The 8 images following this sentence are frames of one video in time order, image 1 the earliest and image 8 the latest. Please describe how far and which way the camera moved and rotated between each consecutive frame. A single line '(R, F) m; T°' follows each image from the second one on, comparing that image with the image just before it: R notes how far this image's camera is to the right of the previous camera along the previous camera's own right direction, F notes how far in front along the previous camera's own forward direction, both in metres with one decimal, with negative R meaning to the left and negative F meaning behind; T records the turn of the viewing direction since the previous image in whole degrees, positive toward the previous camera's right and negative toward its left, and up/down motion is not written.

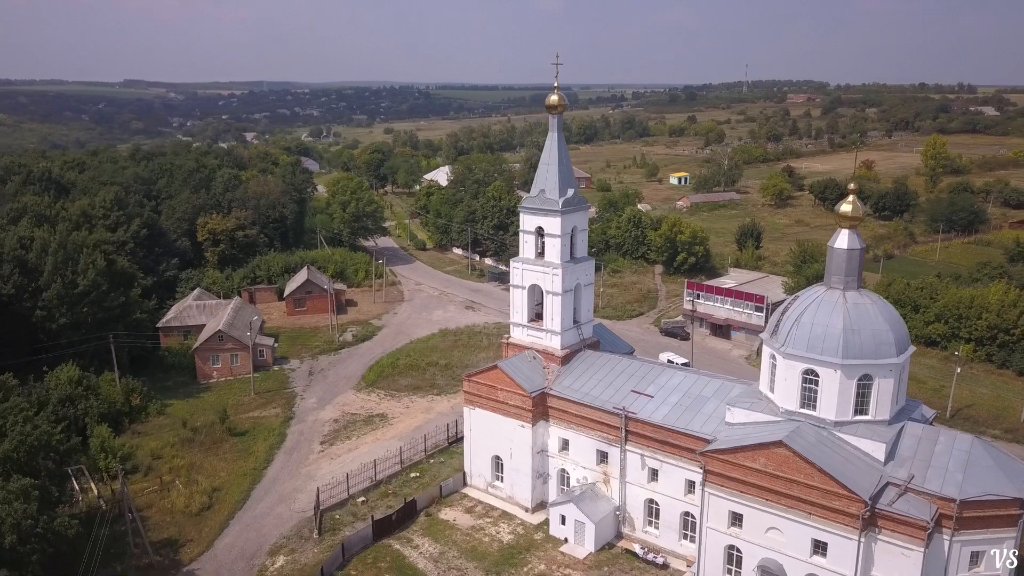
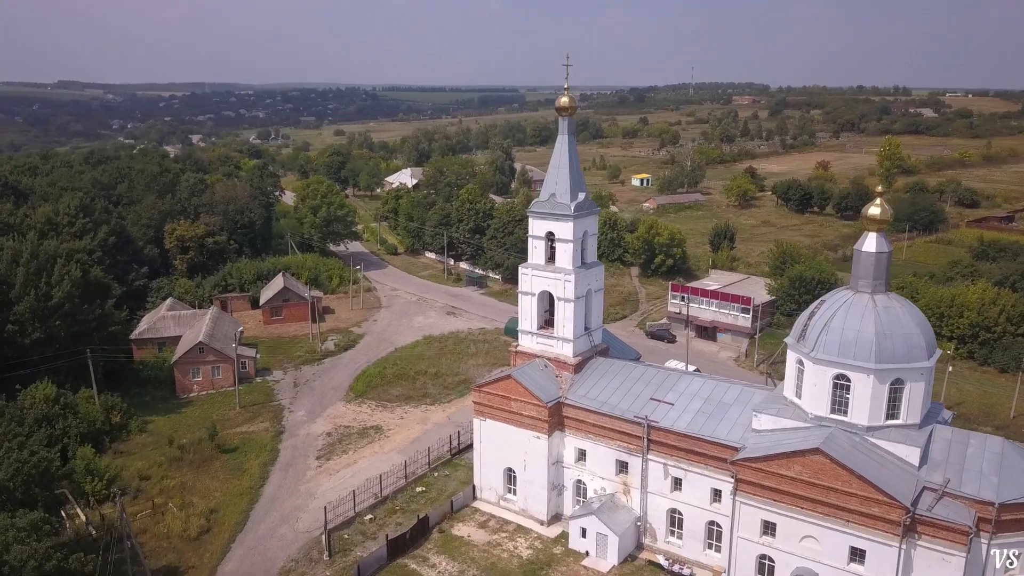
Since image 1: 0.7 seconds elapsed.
(-2.1, +0.9) m; +4°
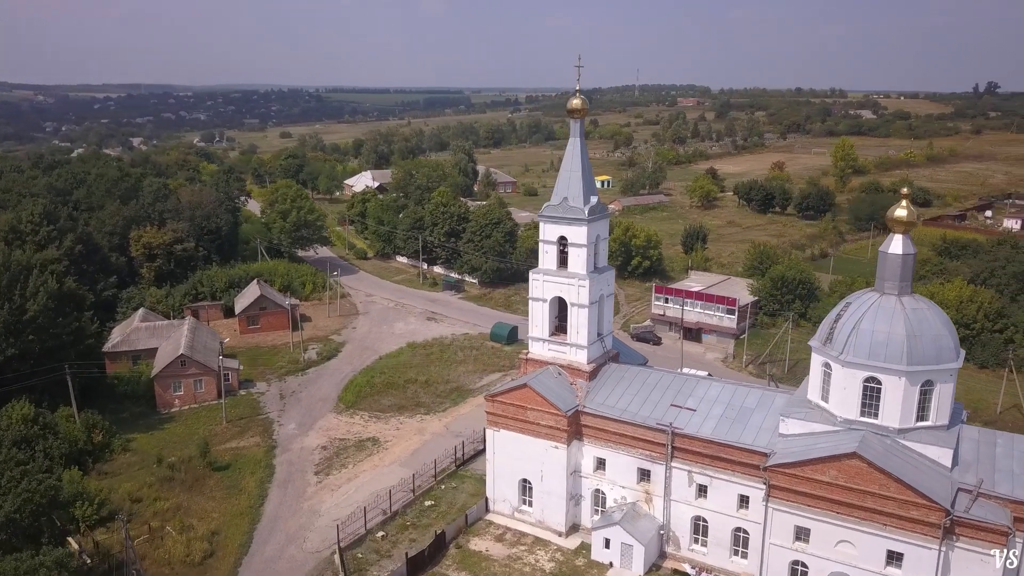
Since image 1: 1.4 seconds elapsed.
(-2.2, +0.8) m; +4°
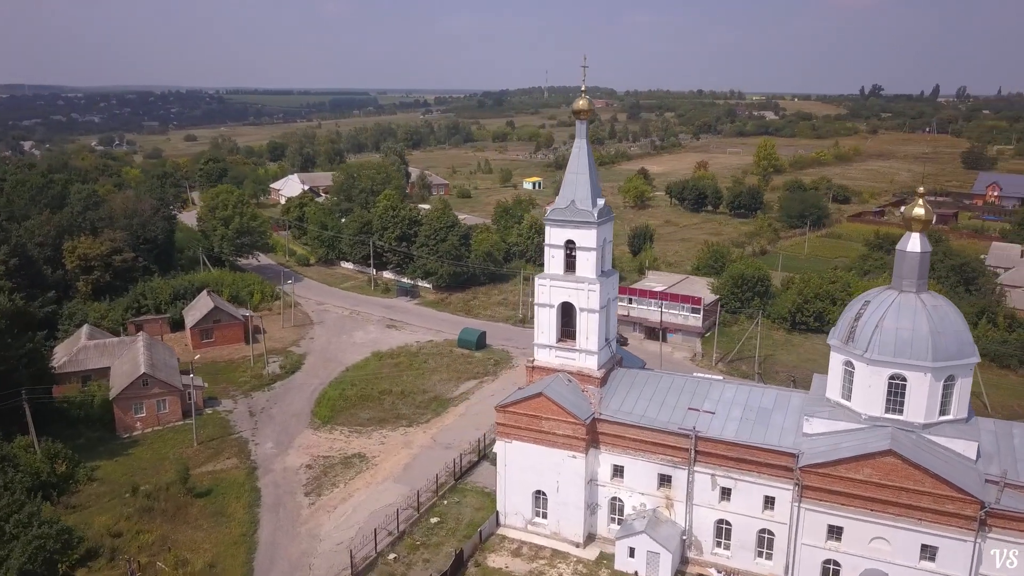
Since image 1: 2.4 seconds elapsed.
(-3.1, +1.0) m; +6°
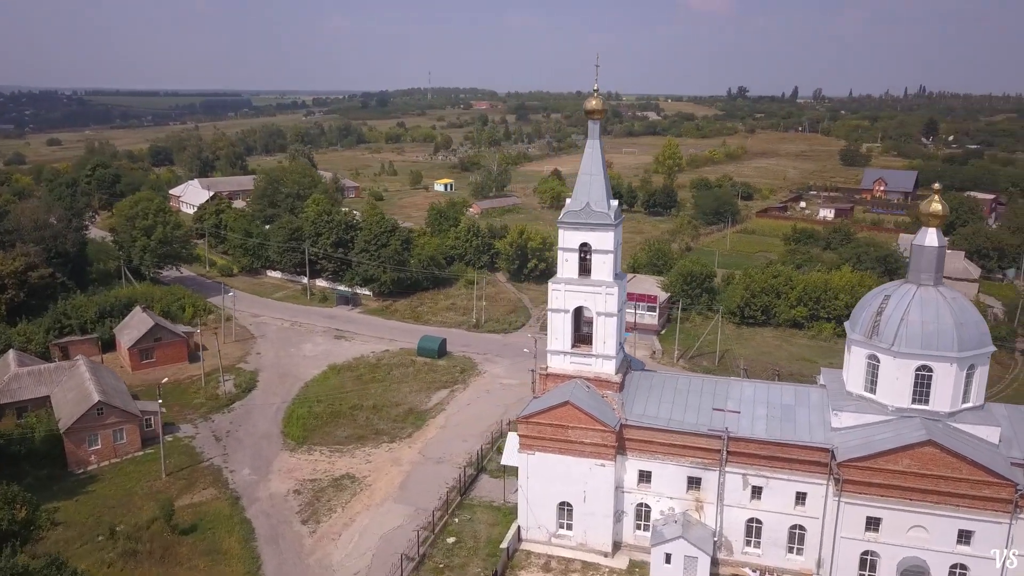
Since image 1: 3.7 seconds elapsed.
(-4.1, +1.2) m; +8°
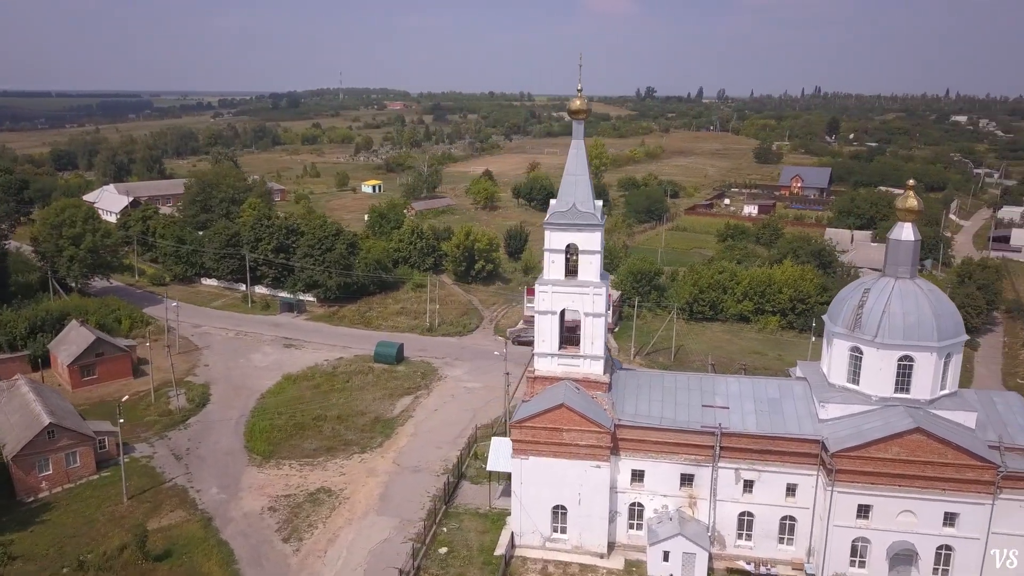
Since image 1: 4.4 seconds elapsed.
(-2.2, +0.5) m; +6°
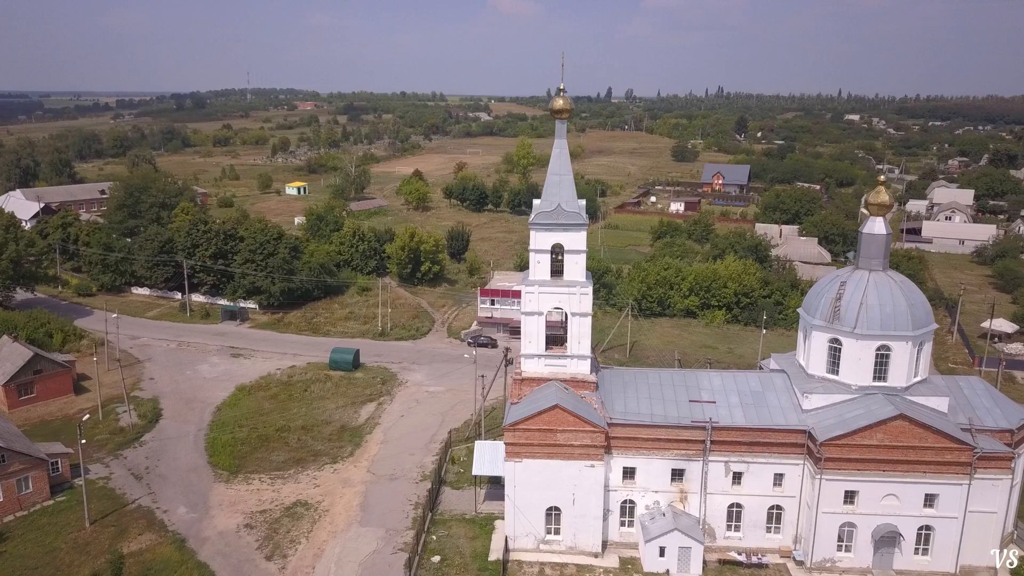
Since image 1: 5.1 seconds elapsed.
(-2.2, +0.4) m; +6°
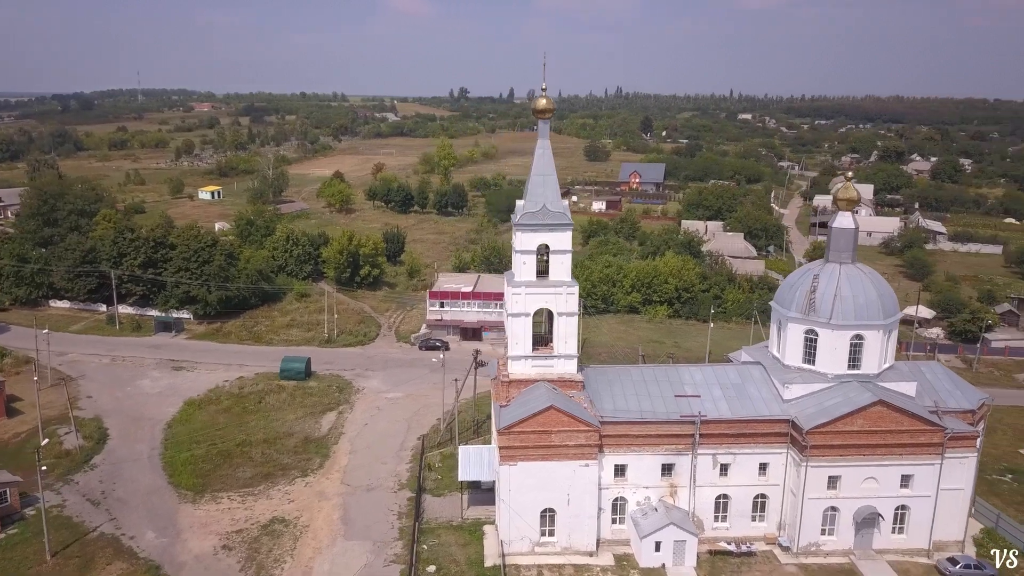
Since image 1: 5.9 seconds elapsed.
(-2.5, +0.4) m; +7°
